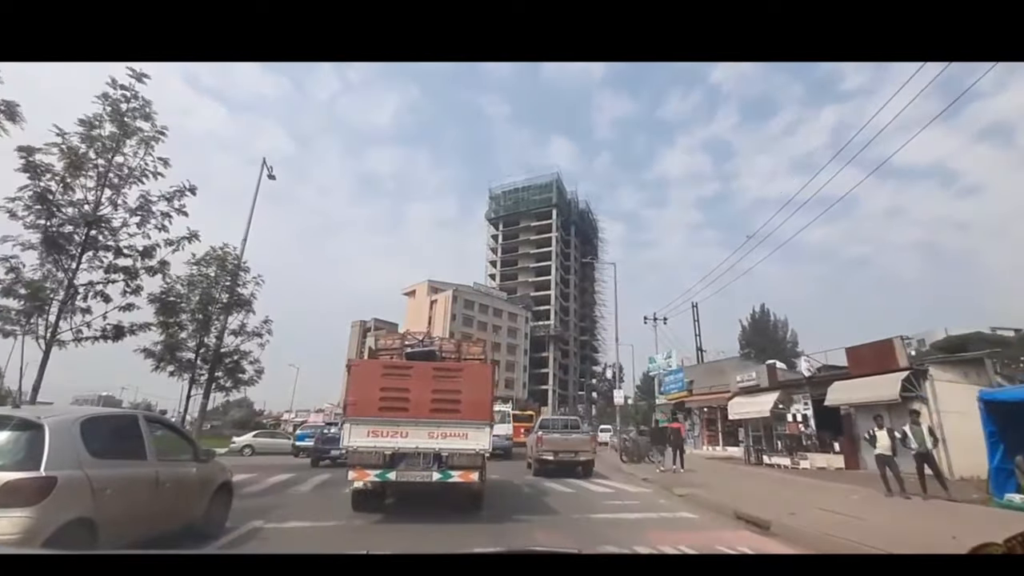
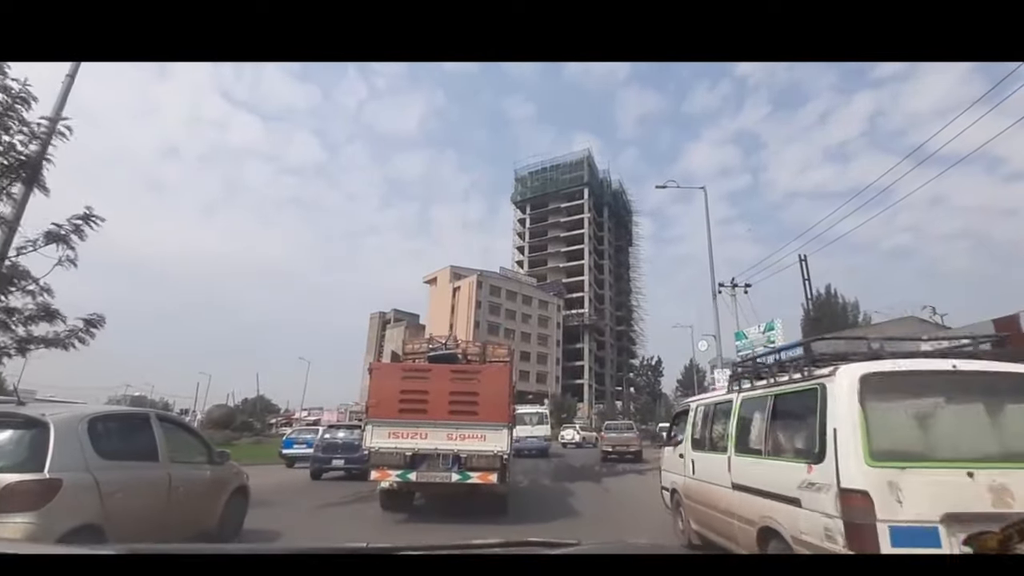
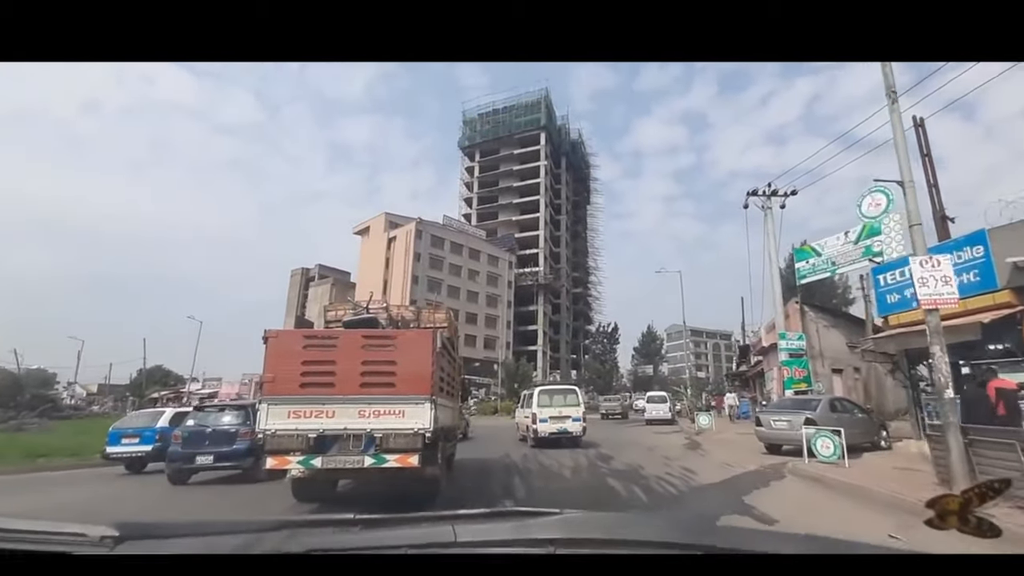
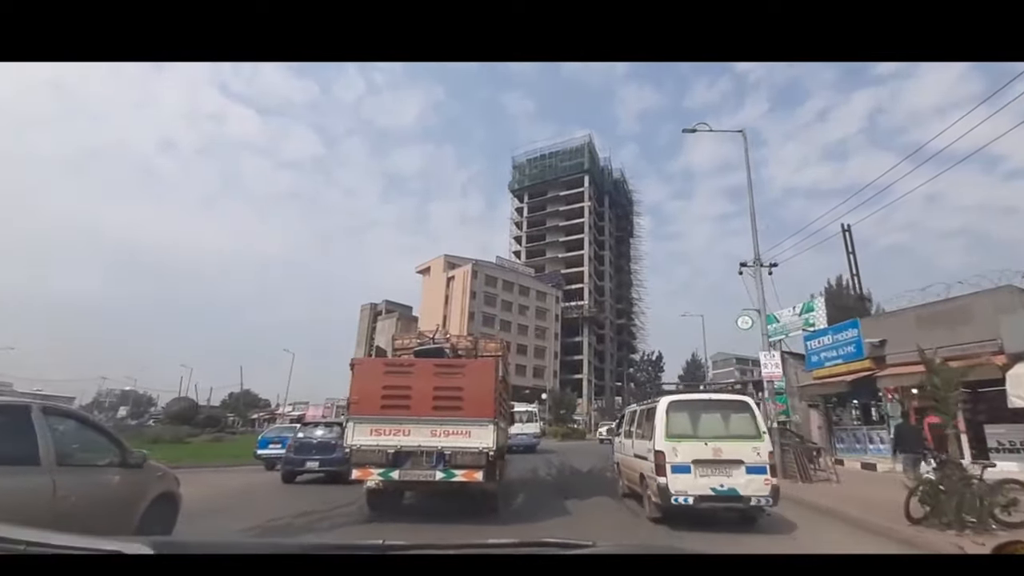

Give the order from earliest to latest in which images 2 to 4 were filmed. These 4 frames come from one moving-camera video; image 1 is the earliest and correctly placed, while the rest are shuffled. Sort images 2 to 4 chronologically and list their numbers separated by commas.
2, 4, 3
